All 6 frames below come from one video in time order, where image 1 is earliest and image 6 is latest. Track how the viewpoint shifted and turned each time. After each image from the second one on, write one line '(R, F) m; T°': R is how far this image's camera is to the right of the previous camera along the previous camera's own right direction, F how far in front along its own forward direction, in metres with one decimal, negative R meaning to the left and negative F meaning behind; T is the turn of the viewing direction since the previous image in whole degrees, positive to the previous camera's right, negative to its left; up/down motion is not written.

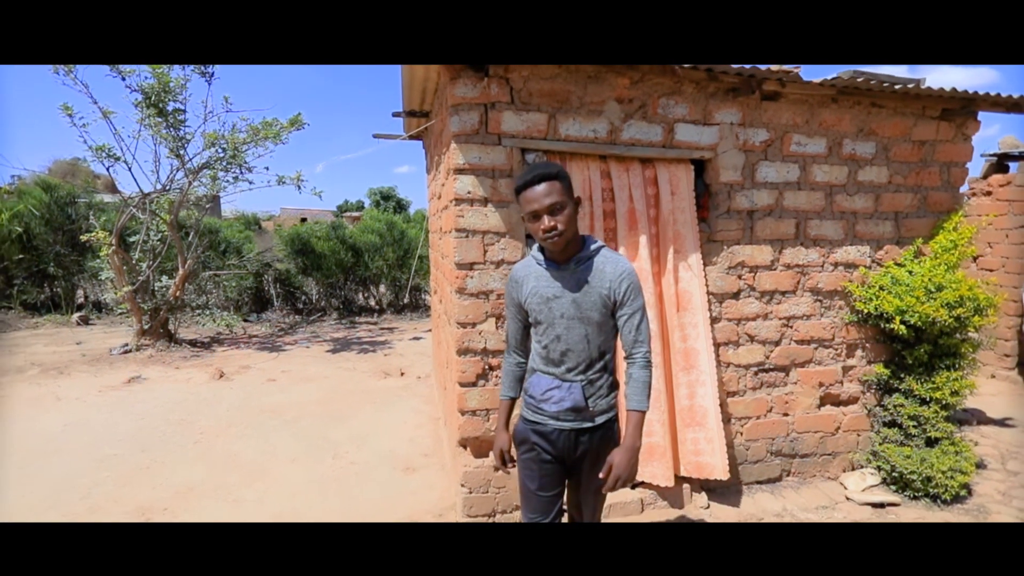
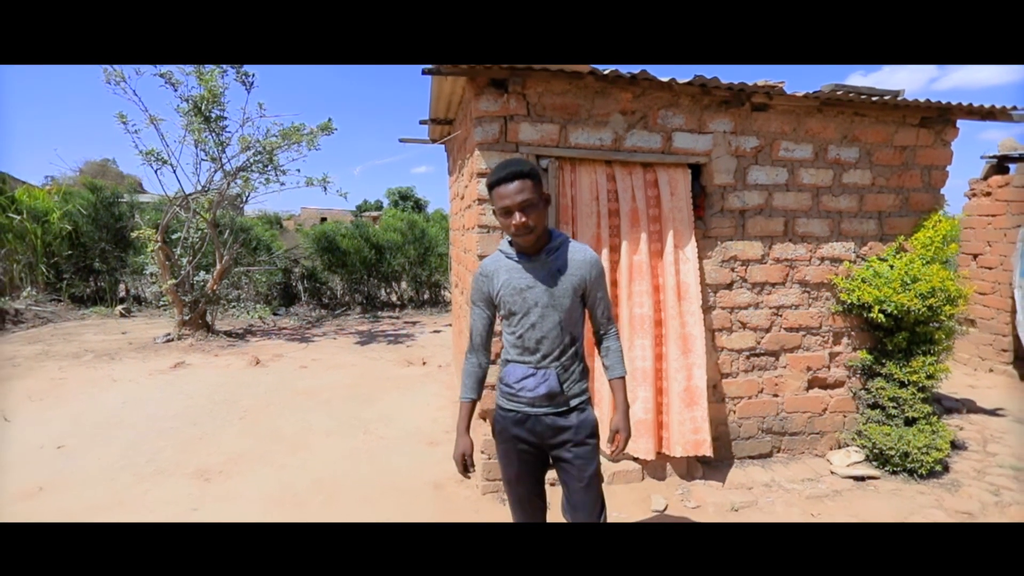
(0.0, -0.4) m; -2°
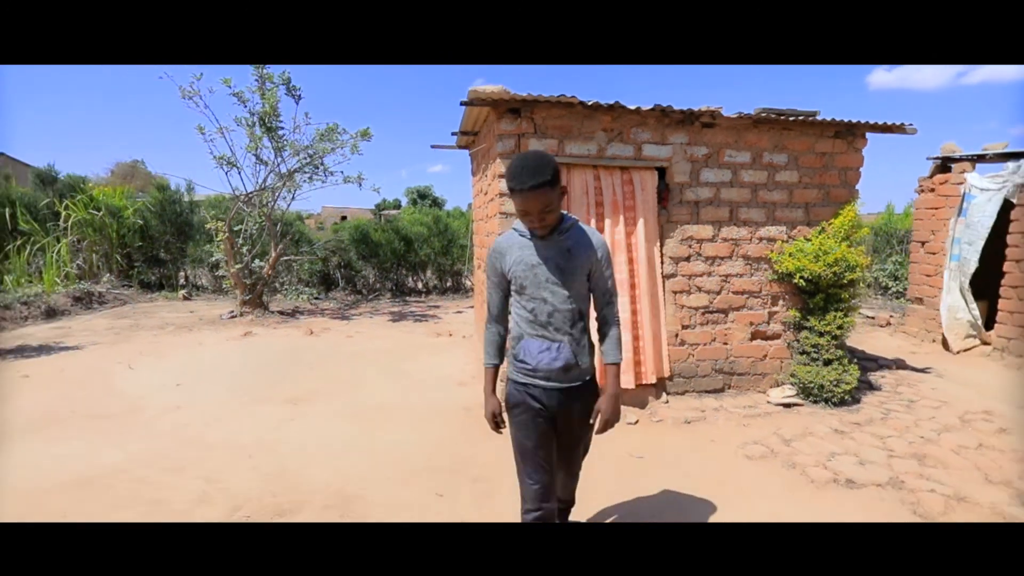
(0.0, -1.3) m; -2°
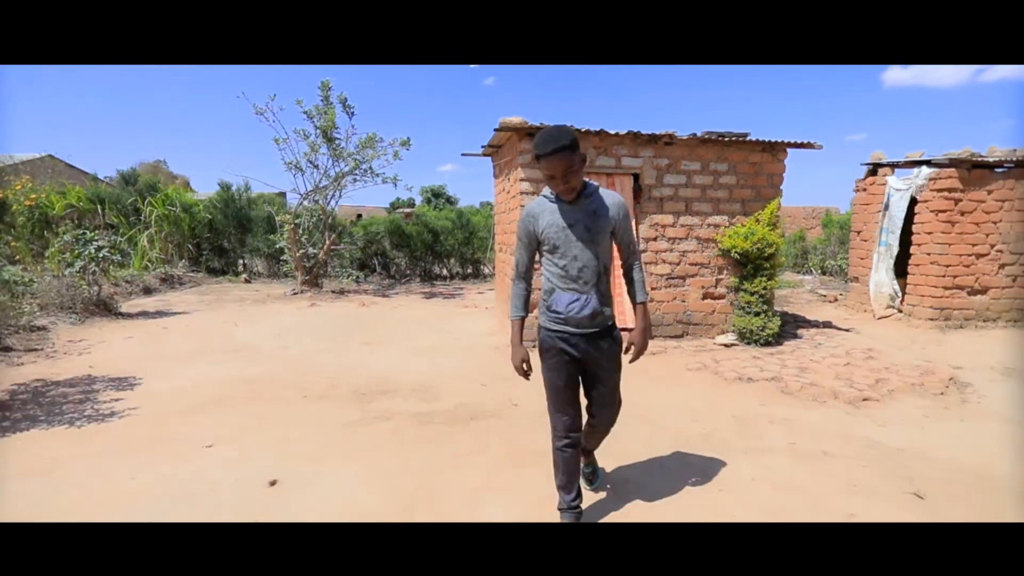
(-0.1, -1.9) m; -1°
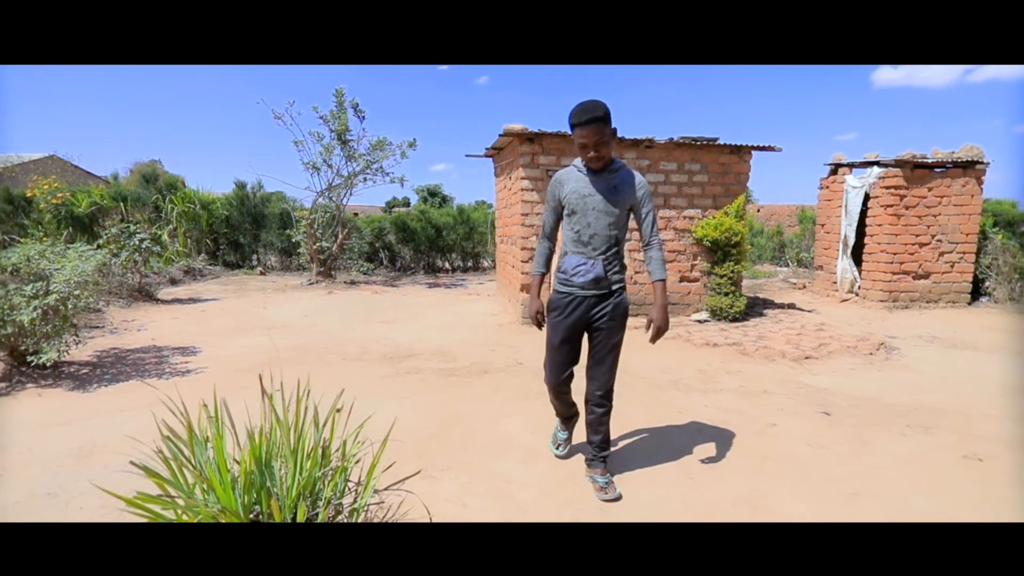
(-0.1, -1.0) m; +1°
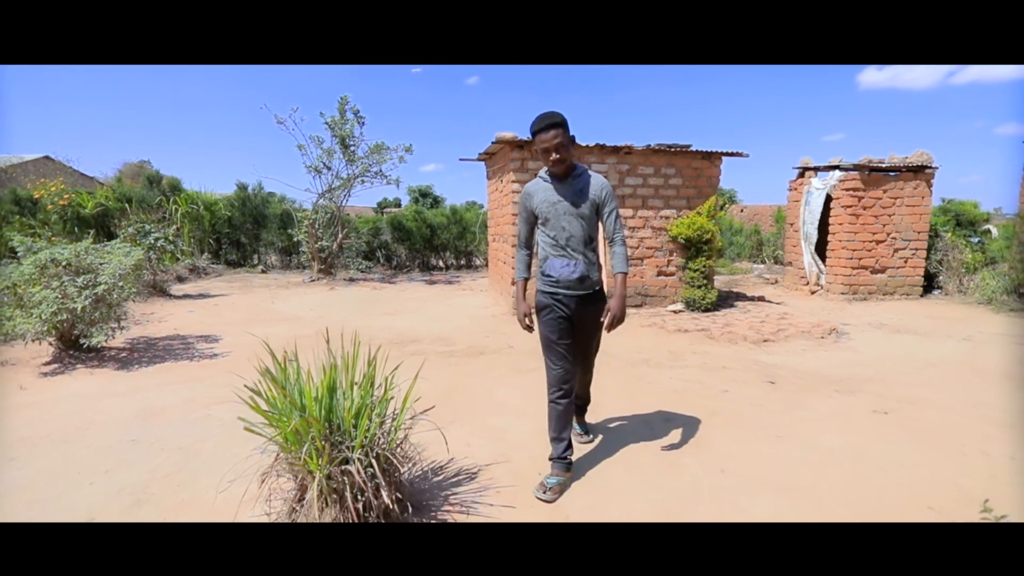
(0.0, -0.7) m; +1°
